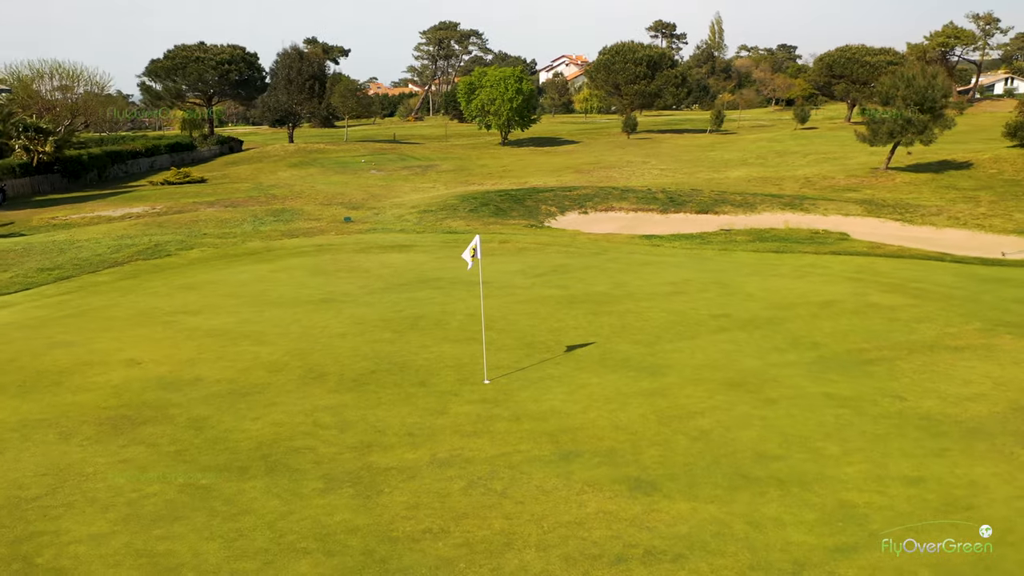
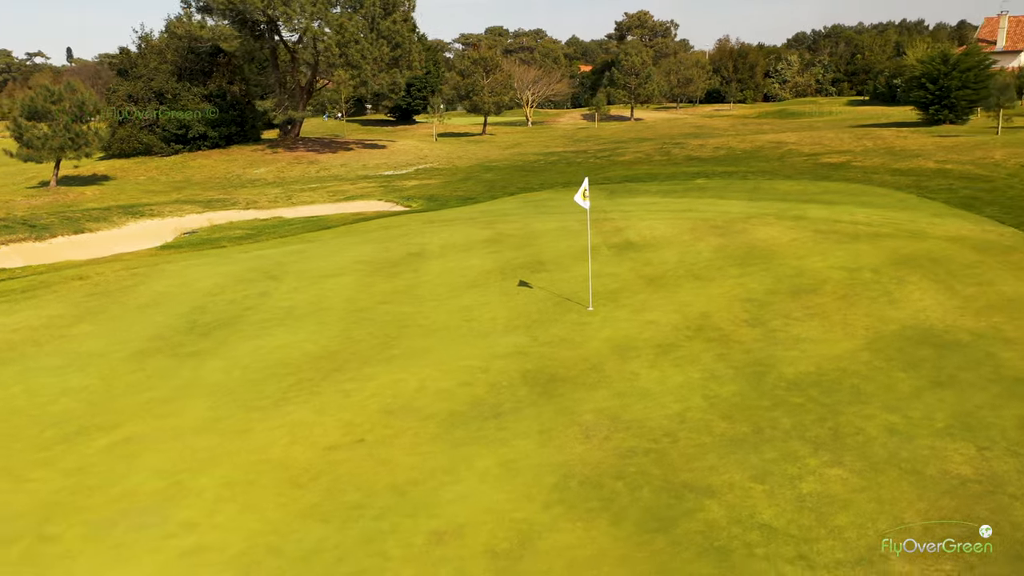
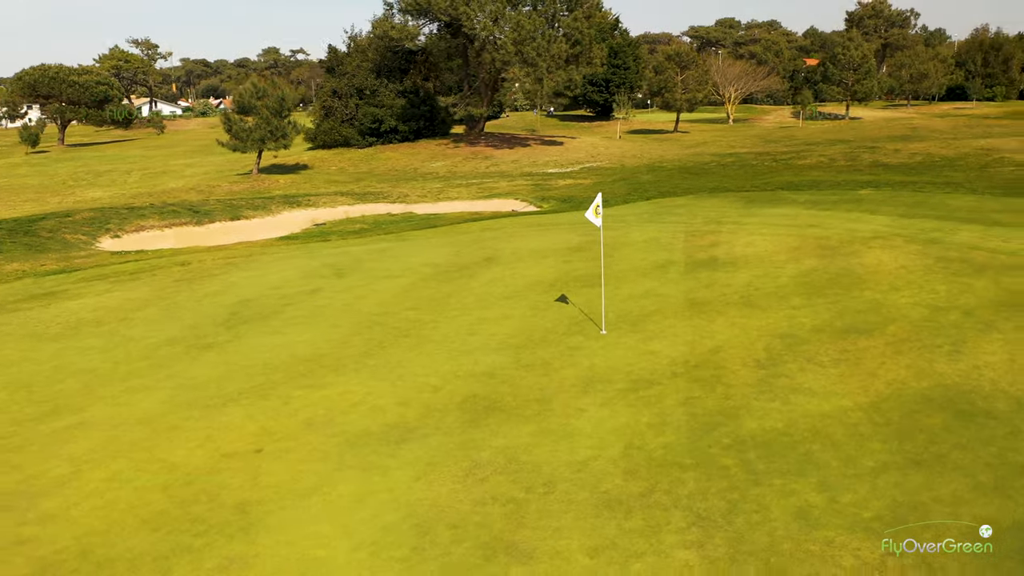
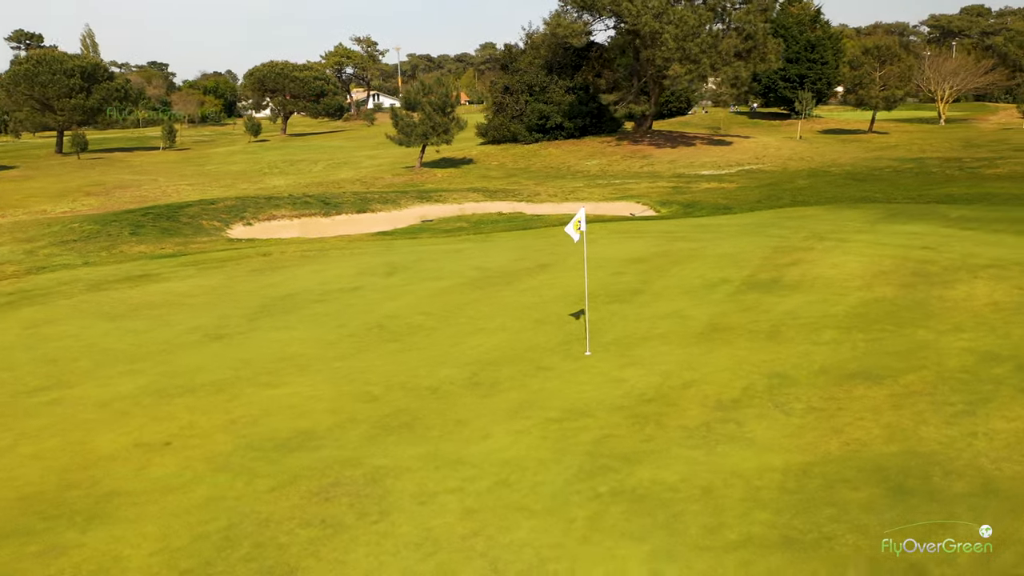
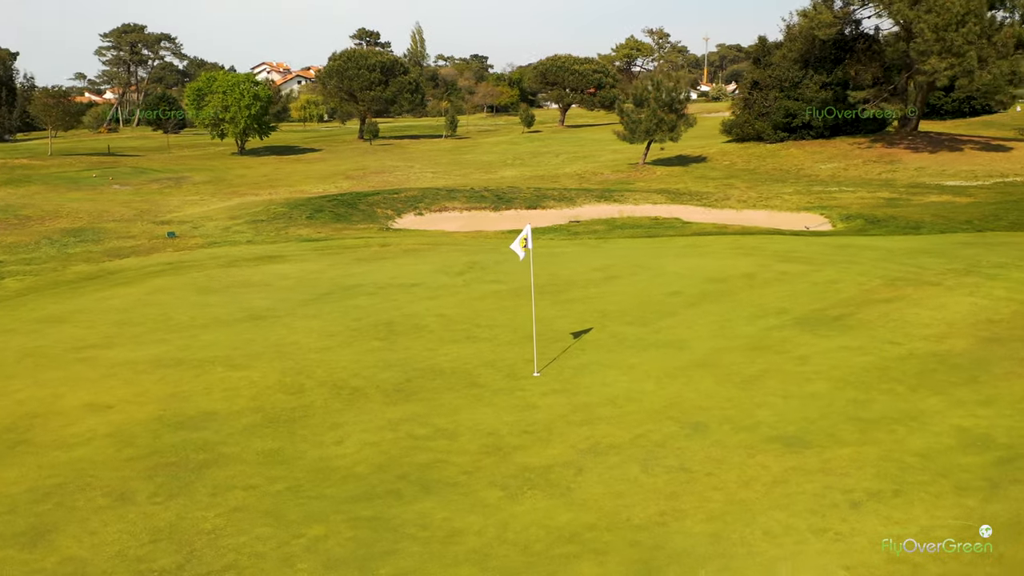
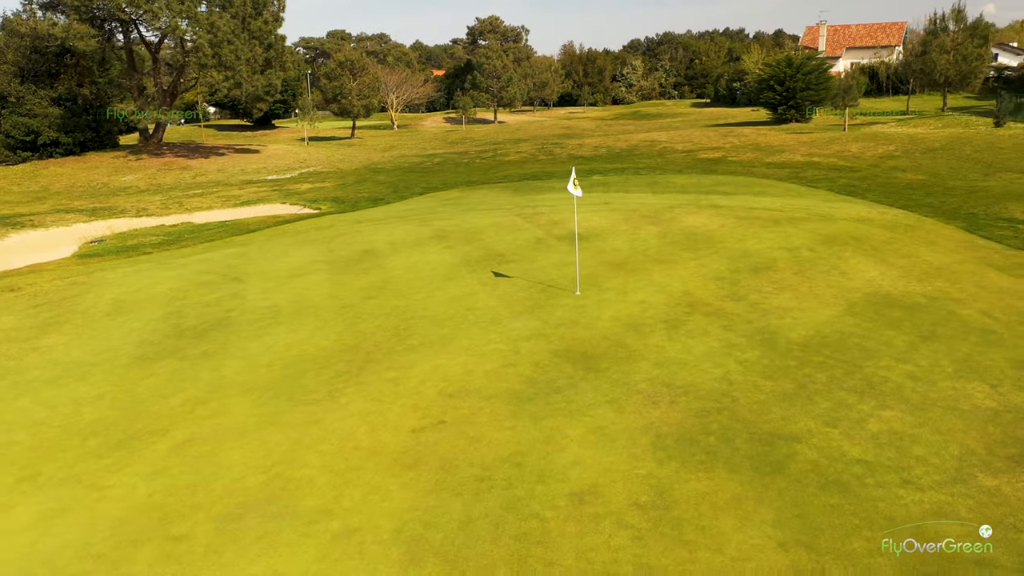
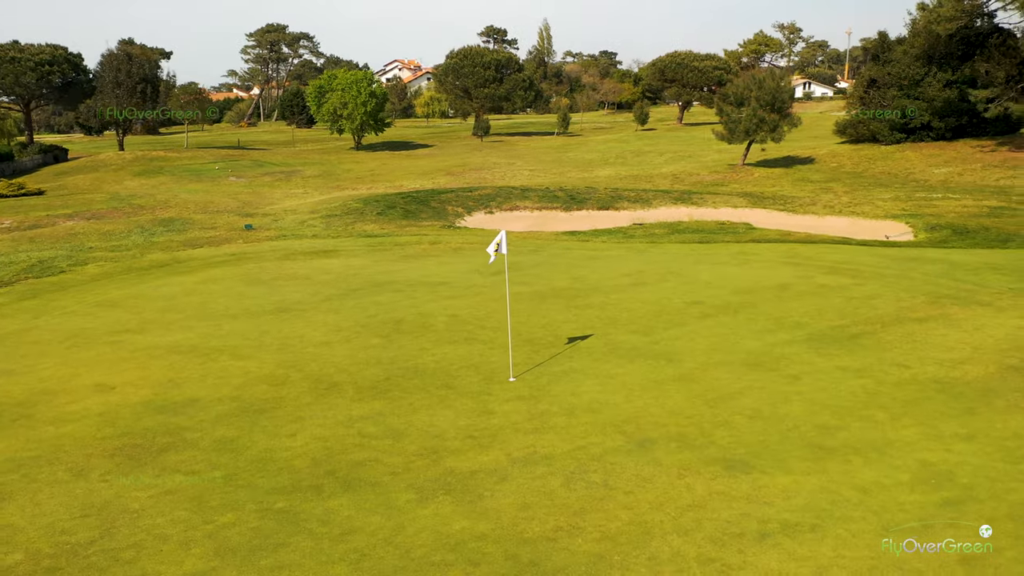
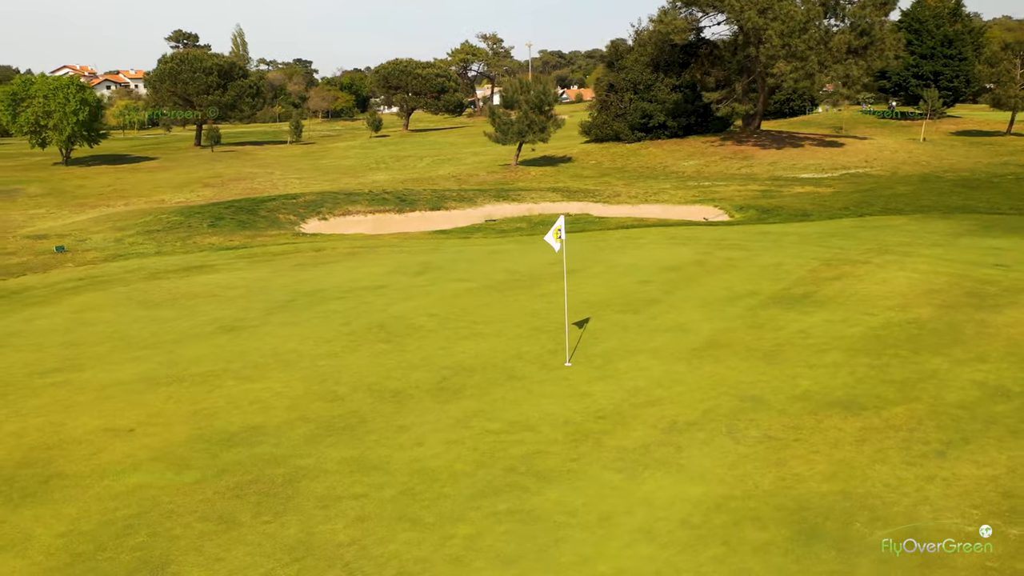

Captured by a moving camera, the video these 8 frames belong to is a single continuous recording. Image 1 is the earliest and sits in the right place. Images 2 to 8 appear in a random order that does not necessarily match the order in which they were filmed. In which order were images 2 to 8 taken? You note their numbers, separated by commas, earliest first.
7, 5, 8, 4, 3, 2, 6
